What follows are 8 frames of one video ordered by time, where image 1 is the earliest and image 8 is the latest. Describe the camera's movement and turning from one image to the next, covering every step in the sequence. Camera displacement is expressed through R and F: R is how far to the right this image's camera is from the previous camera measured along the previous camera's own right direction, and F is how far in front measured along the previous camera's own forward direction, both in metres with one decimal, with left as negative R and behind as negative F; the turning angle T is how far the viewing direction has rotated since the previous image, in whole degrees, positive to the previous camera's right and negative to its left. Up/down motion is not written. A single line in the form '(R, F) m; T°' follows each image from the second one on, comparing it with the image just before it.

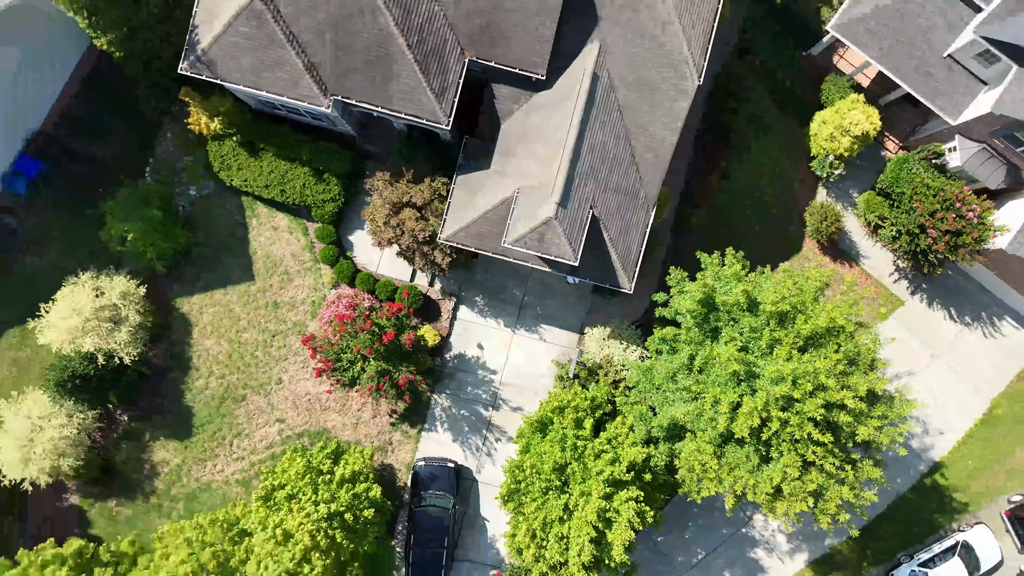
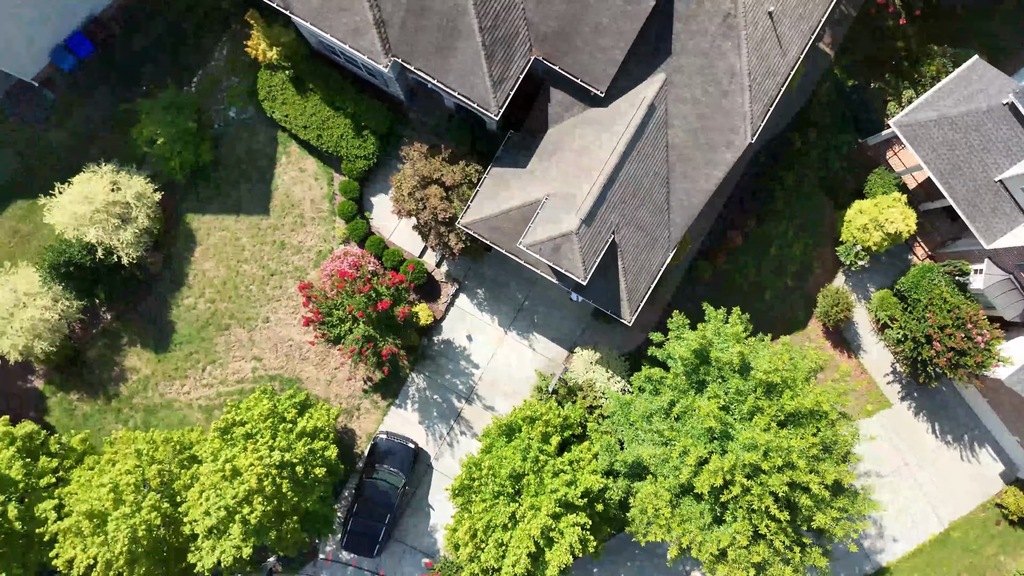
(-0.2, 0.0) m; 0°
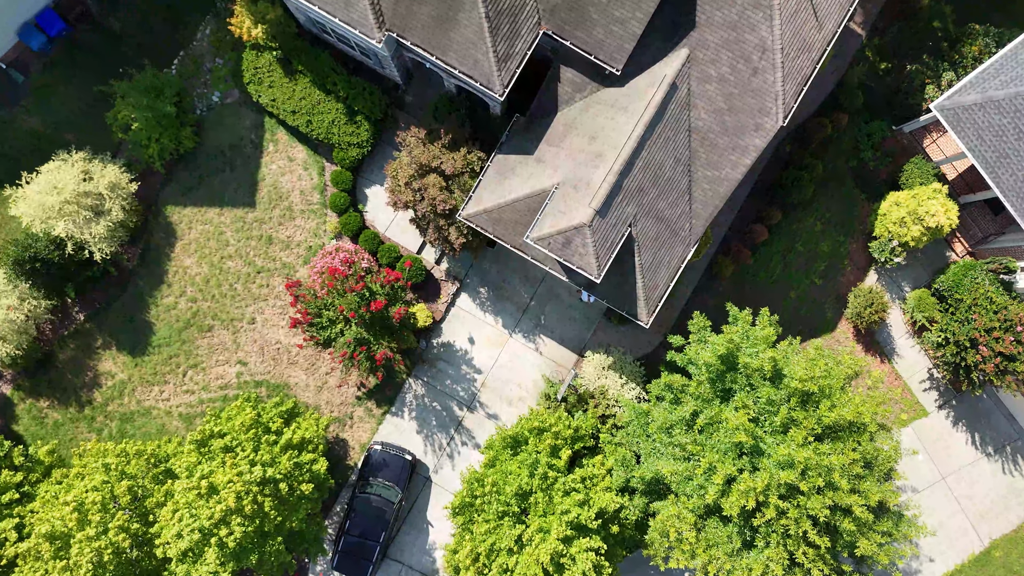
(-0.1, +2.3) m; 0°
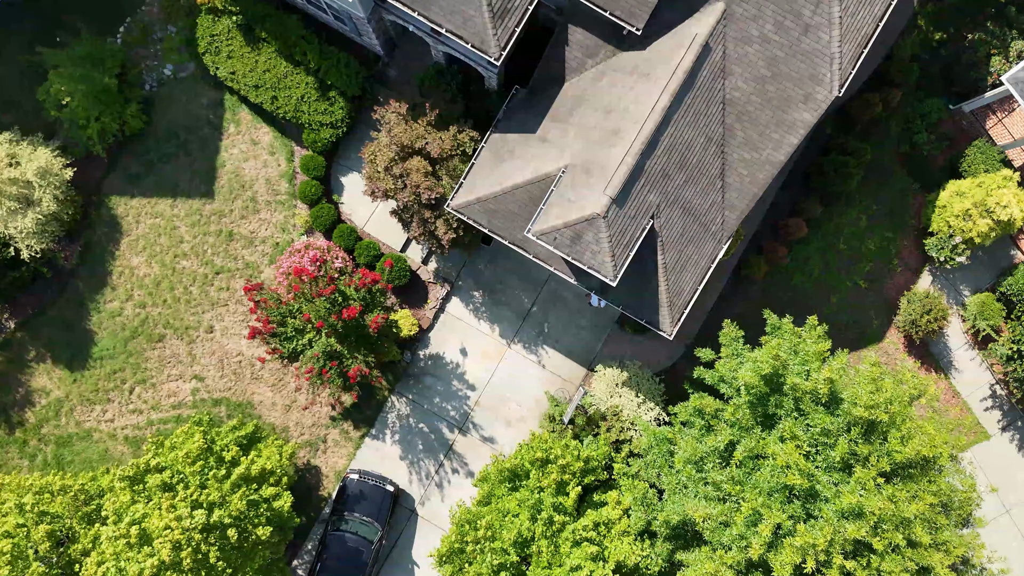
(0.0, +3.8) m; 0°
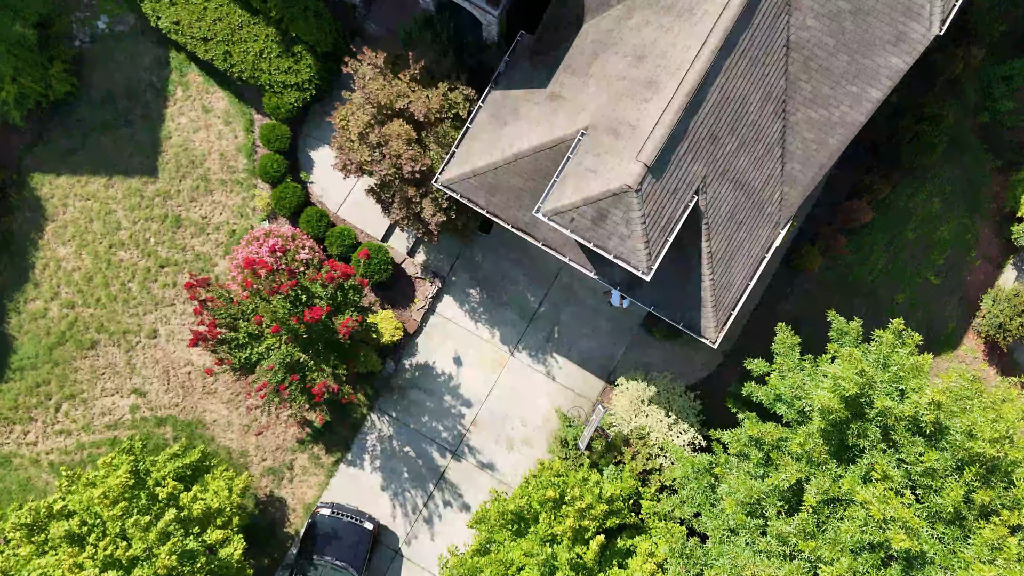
(-0.1, +4.0) m; 0°
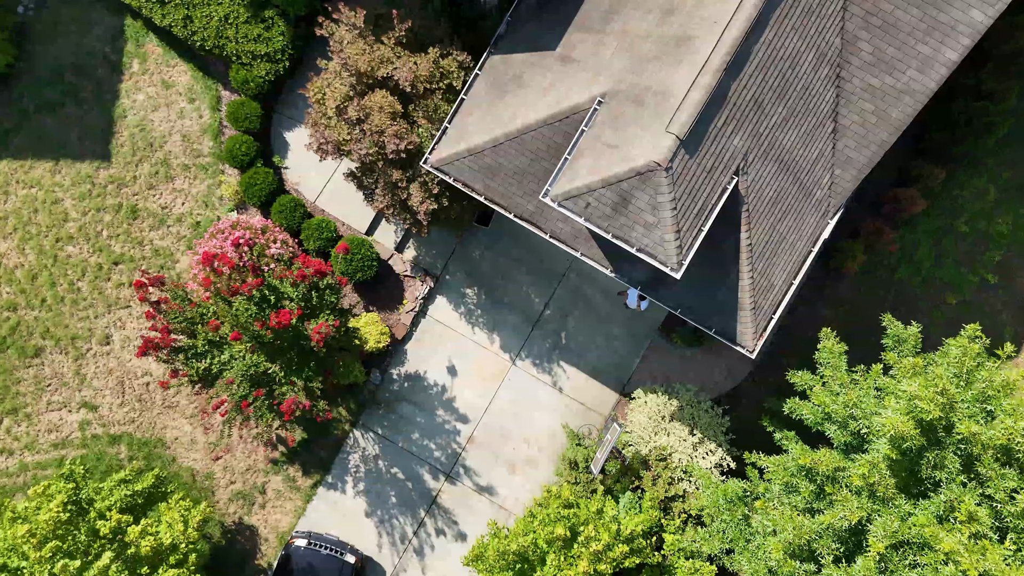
(0.0, +2.4) m; 0°
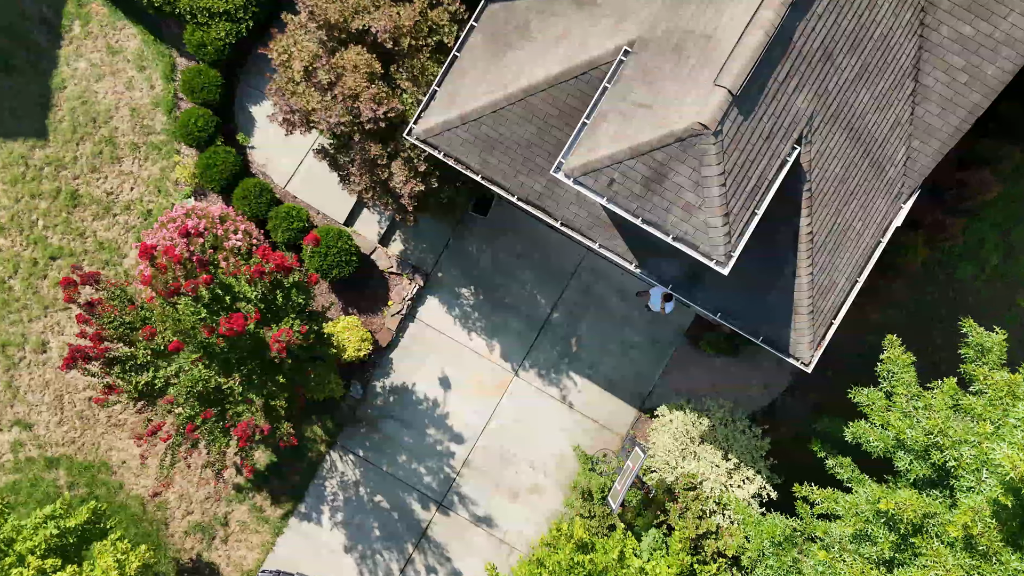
(0.0, +2.5) m; 0°
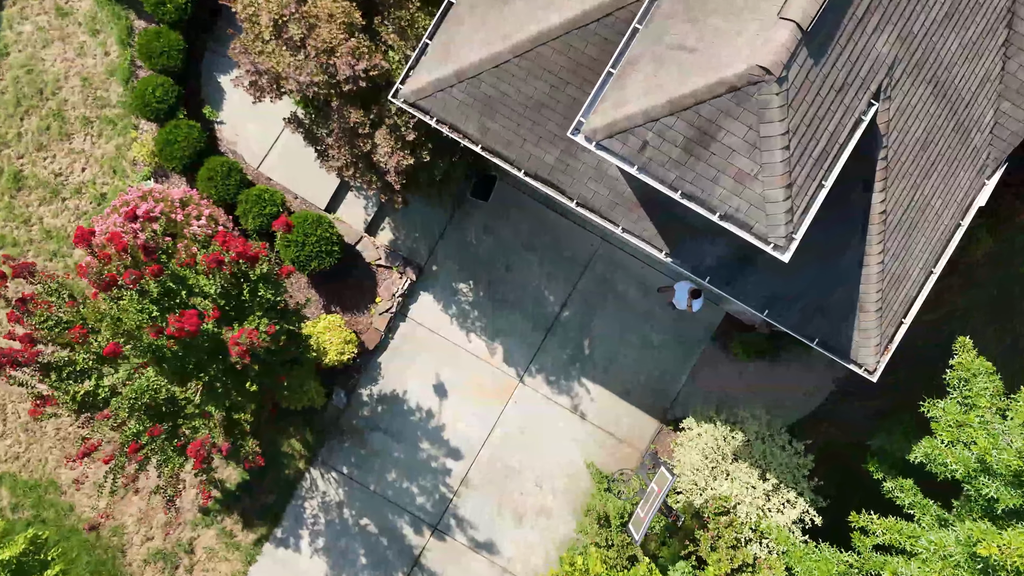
(-0.1, +1.8) m; 0°
